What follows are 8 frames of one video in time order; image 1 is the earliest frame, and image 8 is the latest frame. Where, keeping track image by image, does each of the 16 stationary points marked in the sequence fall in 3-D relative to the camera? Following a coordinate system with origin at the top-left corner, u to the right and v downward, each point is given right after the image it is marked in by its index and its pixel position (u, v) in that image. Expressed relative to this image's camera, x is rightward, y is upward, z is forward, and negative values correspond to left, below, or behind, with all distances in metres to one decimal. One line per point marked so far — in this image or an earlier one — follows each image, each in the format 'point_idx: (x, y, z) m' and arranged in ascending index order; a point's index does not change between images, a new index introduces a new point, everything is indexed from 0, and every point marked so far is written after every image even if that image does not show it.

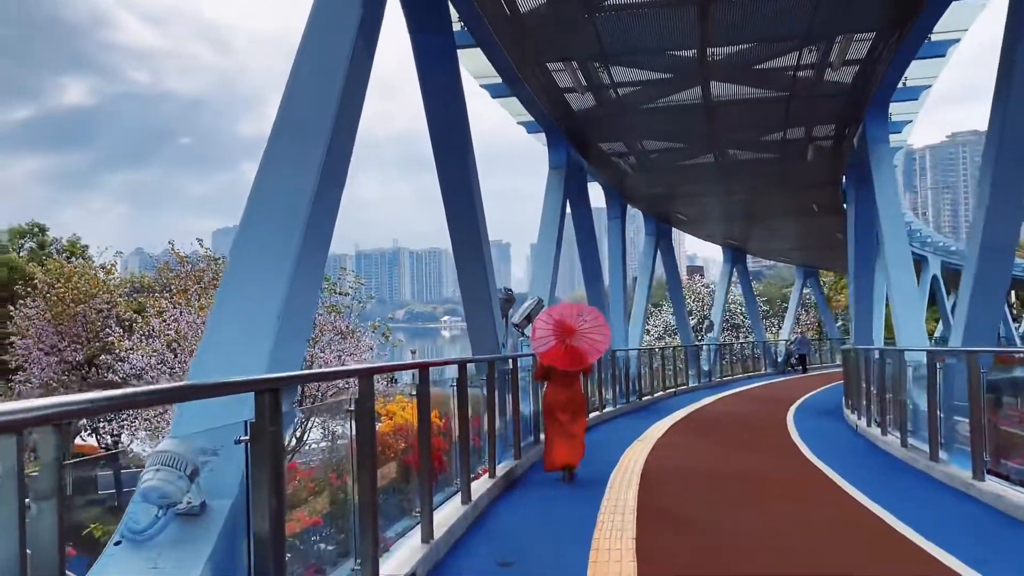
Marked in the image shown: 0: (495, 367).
0: (-0.2, -0.7, +7.6) m
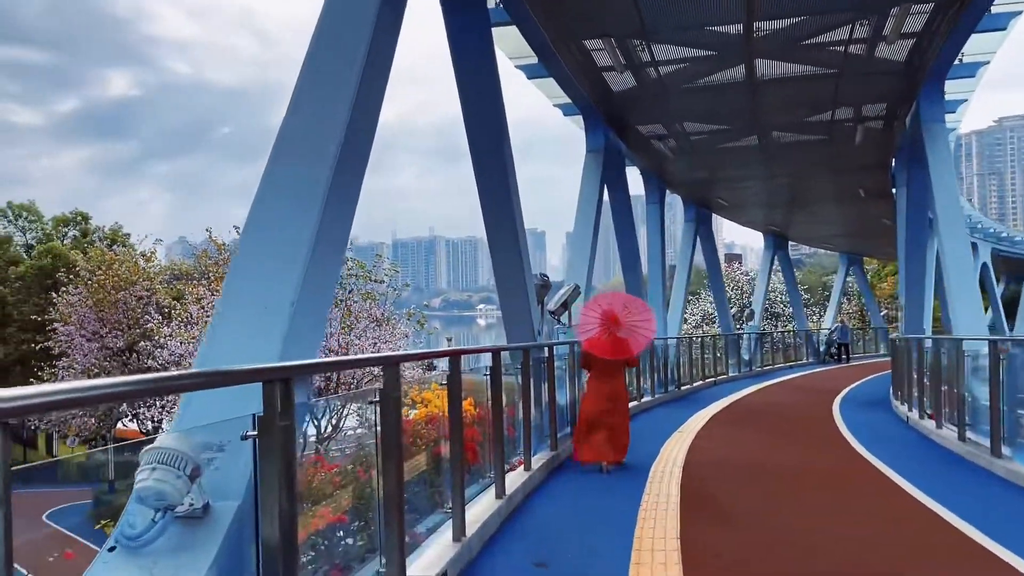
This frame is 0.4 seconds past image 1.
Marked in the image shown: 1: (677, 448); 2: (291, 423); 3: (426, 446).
0: (+0.2, -0.6, +7.3) m
1: (+2.0, -1.9, +9.8) m
2: (-0.7, -0.4, +2.6) m
3: (-0.5, -0.9, +4.8) m
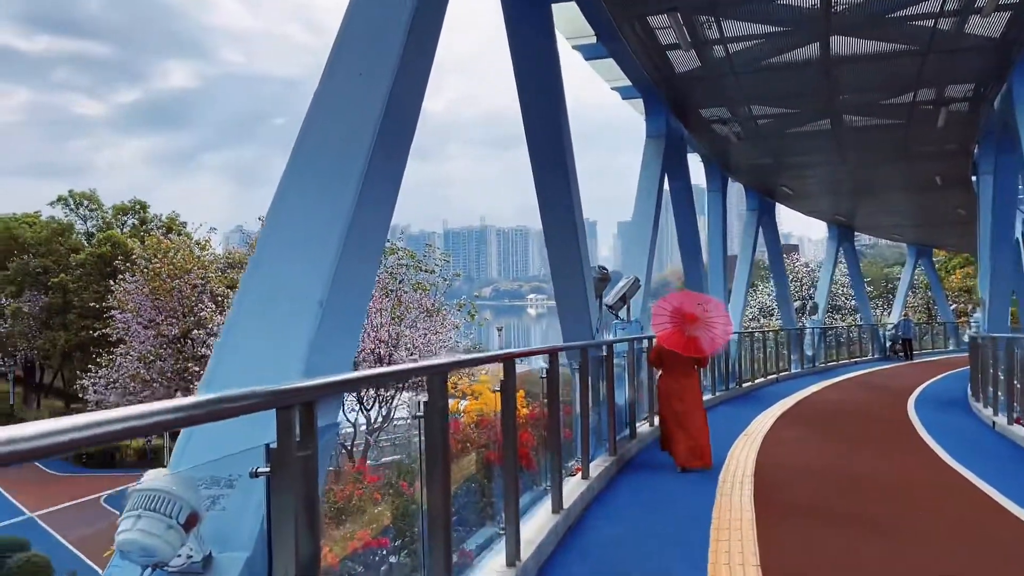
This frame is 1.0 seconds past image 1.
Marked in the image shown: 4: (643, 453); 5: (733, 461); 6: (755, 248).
0: (+0.6, -0.5, +6.8) m
1: (+2.6, -1.8, +9.2) m
2: (-0.5, -0.4, +2.2) m
3: (-0.2, -0.9, +4.3) m
4: (+1.3, -1.8, +8.4) m
5: (+2.3, -1.8, +8.4) m
6: (+5.8, +0.9, +19.6) m
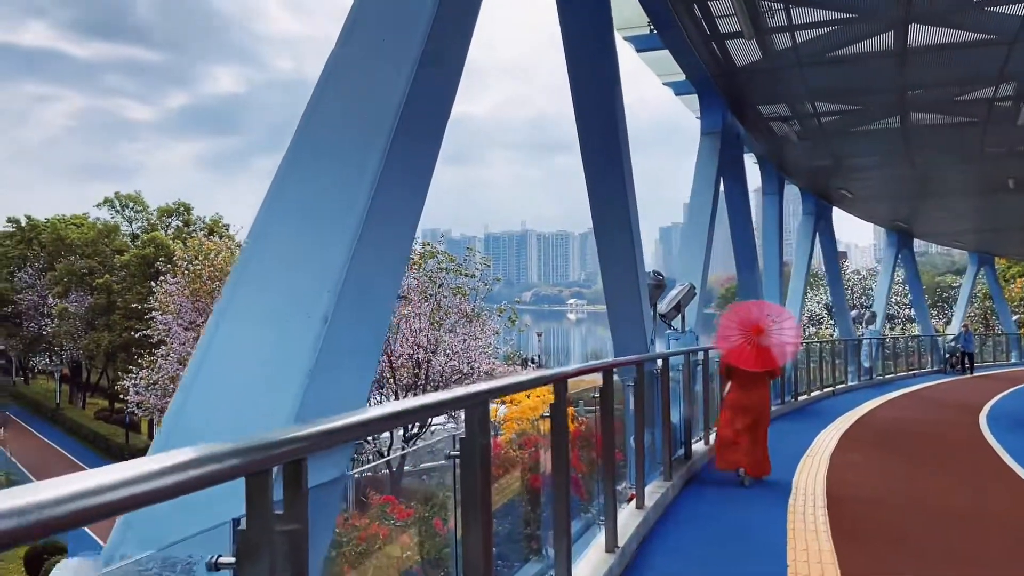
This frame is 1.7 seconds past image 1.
0: (+1.0, -0.6, +6.1) m
1: (+3.0, -1.9, +8.5) m
2: (-0.4, -0.4, +1.6) m
3: (0.0, -0.9, +3.7) m
4: (+1.8, -1.8, +7.7) m
5: (+2.7, -1.8, +7.7) m
6: (+6.7, +0.8, +18.7) m
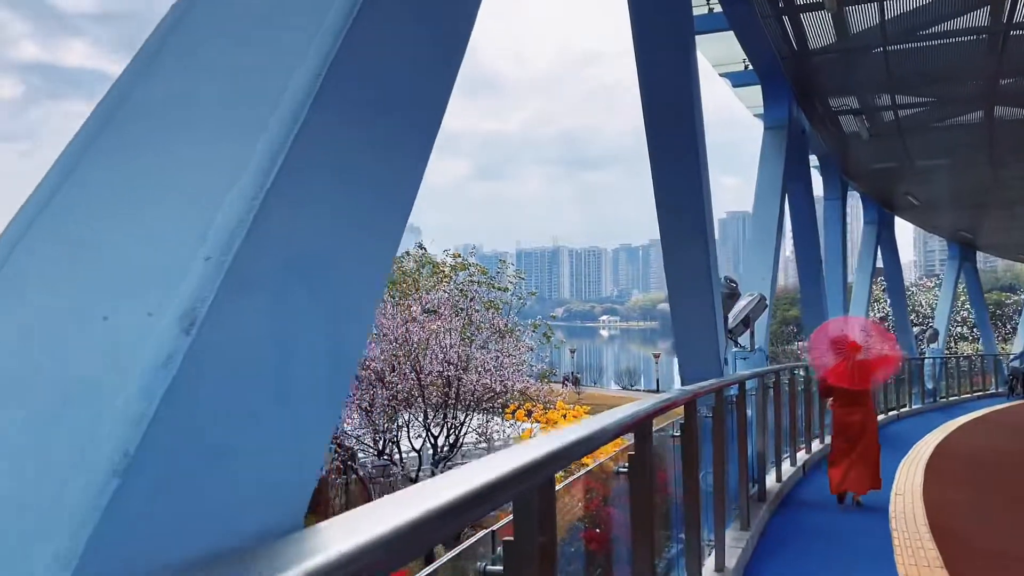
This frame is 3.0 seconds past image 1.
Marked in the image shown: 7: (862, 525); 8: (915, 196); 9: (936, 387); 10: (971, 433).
0: (+1.3, -0.6, +5.0) m
1: (+3.4, -2.0, +7.2) m
2: (-0.3, -0.4, +0.5) m
3: (+0.2, -0.9, +2.6) m
4: (+2.1, -1.9, +6.6) m
5: (+3.0, -1.9, +6.5) m
6: (+7.5, +0.4, +17.3) m
7: (+2.9, -2.0, +7.1) m
8: (+7.9, +1.8, +16.3) m
9: (+9.7, -2.3, +19.0) m
10: (+7.5, -2.4, +13.5) m
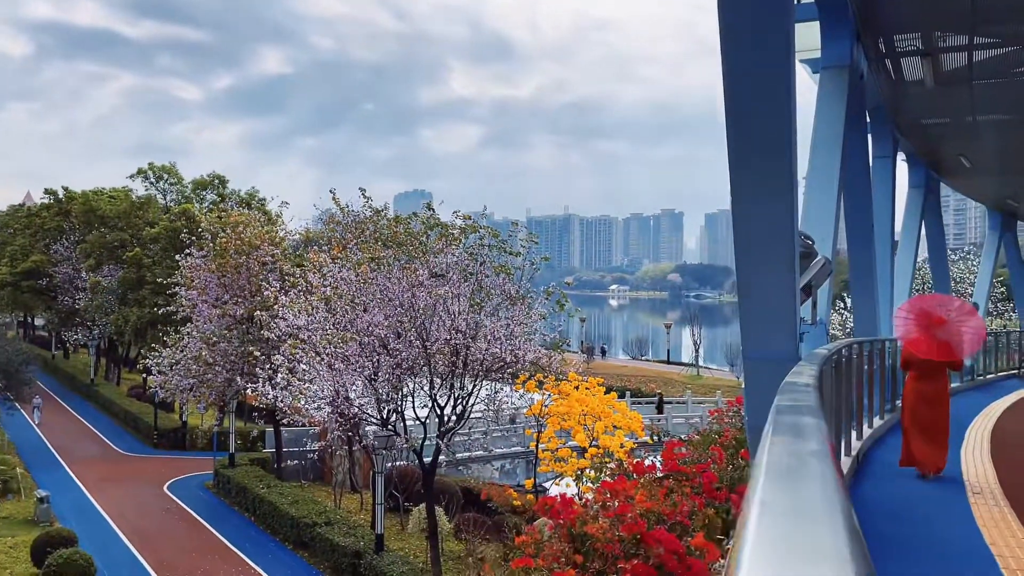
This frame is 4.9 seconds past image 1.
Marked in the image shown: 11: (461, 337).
0: (+1.4, -0.4, +3.9) m
1: (+3.5, -1.7, +6.1) m
2: (-0.2, -0.3, -0.6) m
3: (+0.3, -0.8, +1.5) m
4: (+2.2, -1.7, +5.5) m
5: (+3.1, -1.7, +5.4) m
6: (+7.8, +1.0, +16.1) m
7: (+3.0, -1.7, +6.0) m
8: (+8.2, +2.4, +15.0) m
9: (+10.0, -1.6, +17.8) m
10: (+7.7, -1.9, +12.4) m
11: (-1.2, -1.1, +19.0) m
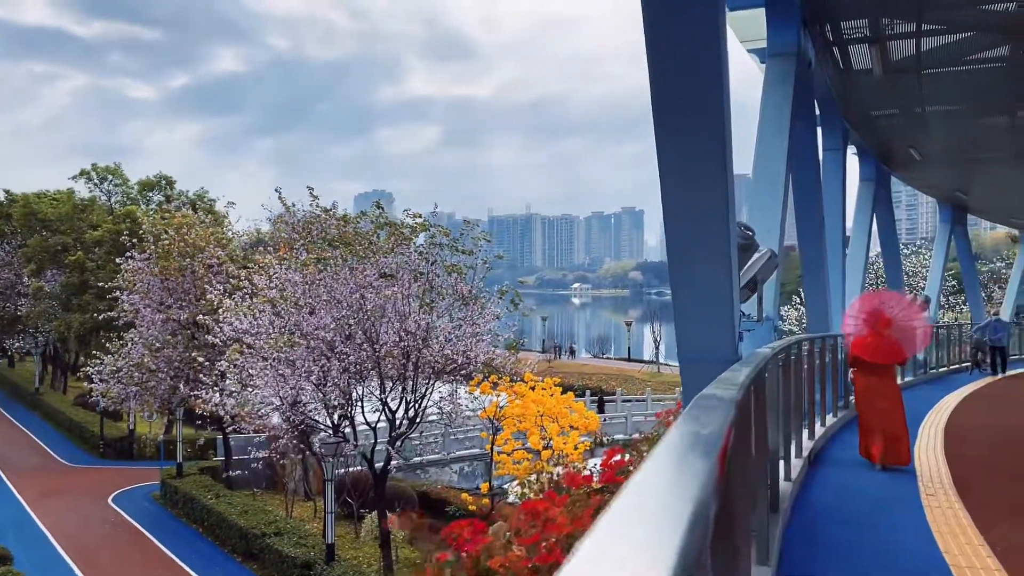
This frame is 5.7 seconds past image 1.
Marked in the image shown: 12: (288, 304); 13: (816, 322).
0: (+1.0, -0.4, +3.5) m
1: (+3.0, -1.7, +5.8) m
2: (-0.4, -0.3, -1.0) m
3: (0.0, -0.7, +1.1) m
4: (+1.7, -1.6, +5.1) m
5: (+2.7, -1.6, +5.1) m
6: (+6.8, +1.1, +16.0) m
7: (+2.5, -1.7, +5.7) m
8: (+7.2, +2.5, +14.9) m
9: (+8.9, -1.5, +17.8) m
10: (+6.9, -1.8, +12.3) m
11: (-2.2, -1.1, +18.5) m
12: (-5.3, -0.4, +19.8) m
13: (+4.3, -0.5, +11.6) m
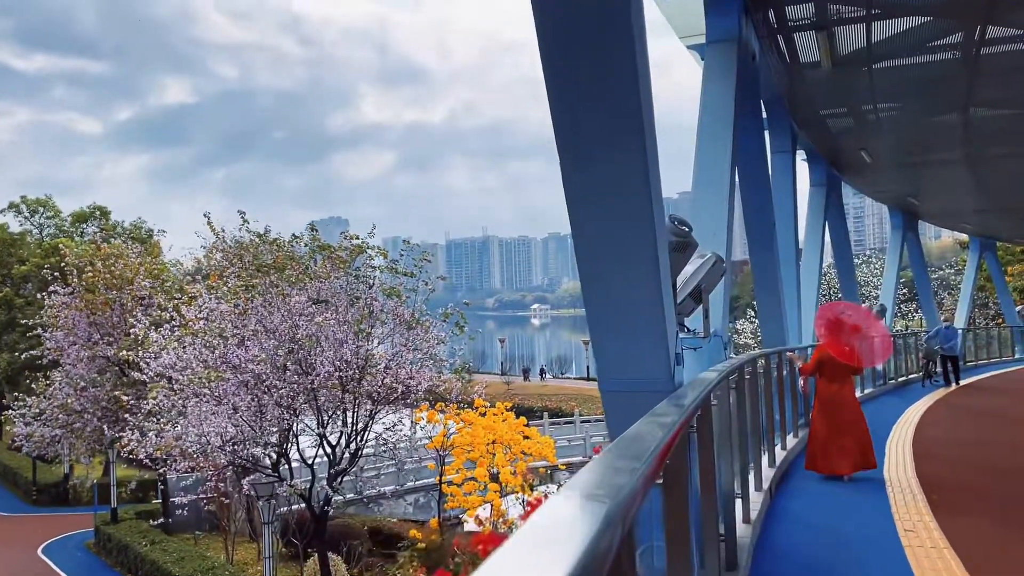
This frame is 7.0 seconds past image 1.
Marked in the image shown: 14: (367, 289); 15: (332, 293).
0: (+0.5, -0.4, +2.6) m
1: (+2.5, -1.7, +5.0) m
2: (-0.7, -0.3, -2.0) m
3: (-0.3, -0.7, +0.1) m
4: (+1.3, -1.7, +4.3) m
5: (+2.2, -1.7, +4.2) m
6: (+5.7, +1.0, +15.4) m
7: (+2.0, -1.7, +4.9) m
8: (+6.1, +2.3, +14.4) m
9: (+7.8, -1.7, +17.3) m
10: (+6.1, -1.9, +11.6) m
11: (-3.4, -1.7, +17.5) m
12: (-6.6, -1.1, +18.5) m
13: (+3.4, -0.6, +10.8) m
14: (-3.4, -0.1, +19.7) m
15: (-4.1, -0.1, +18.9) m
